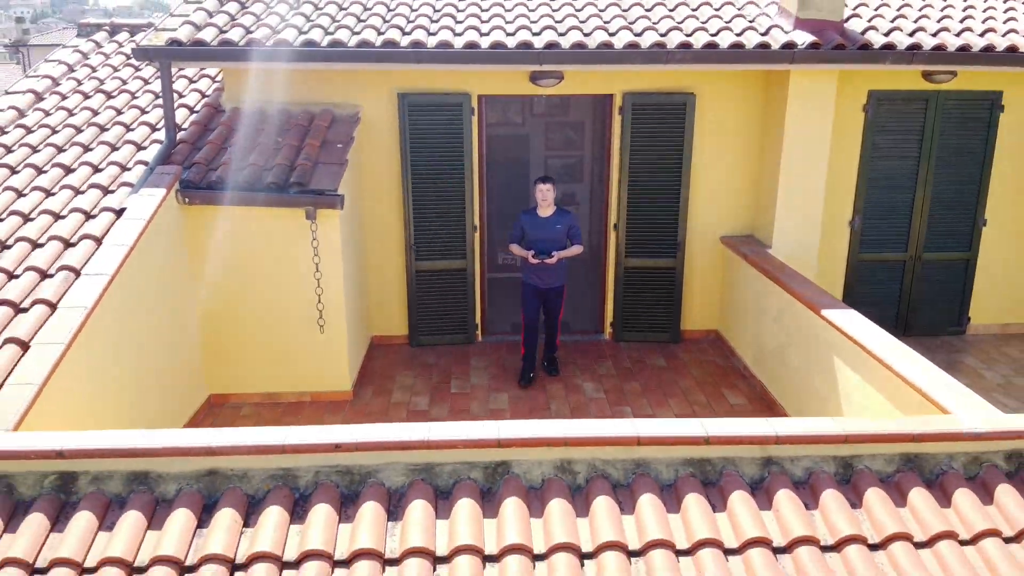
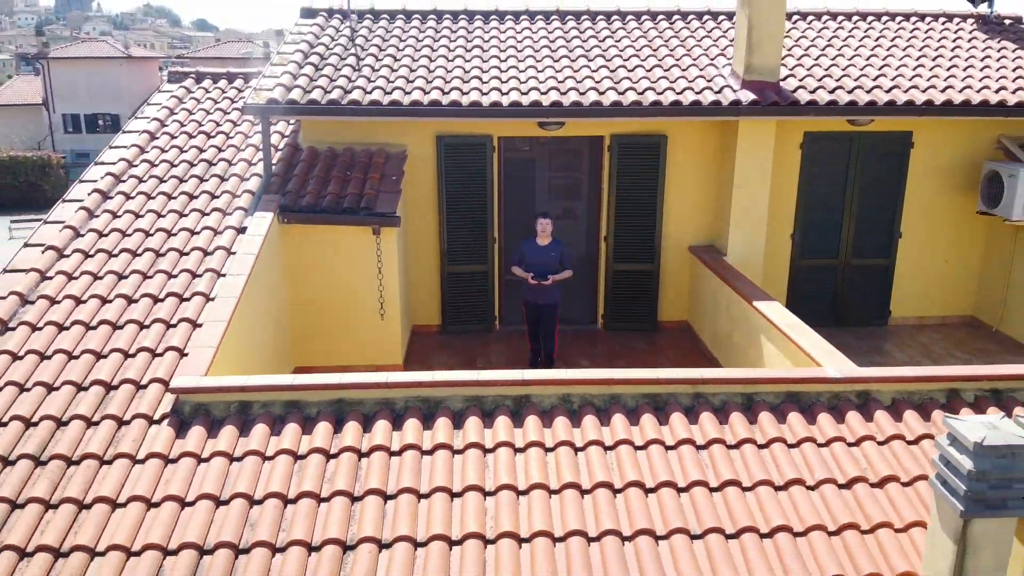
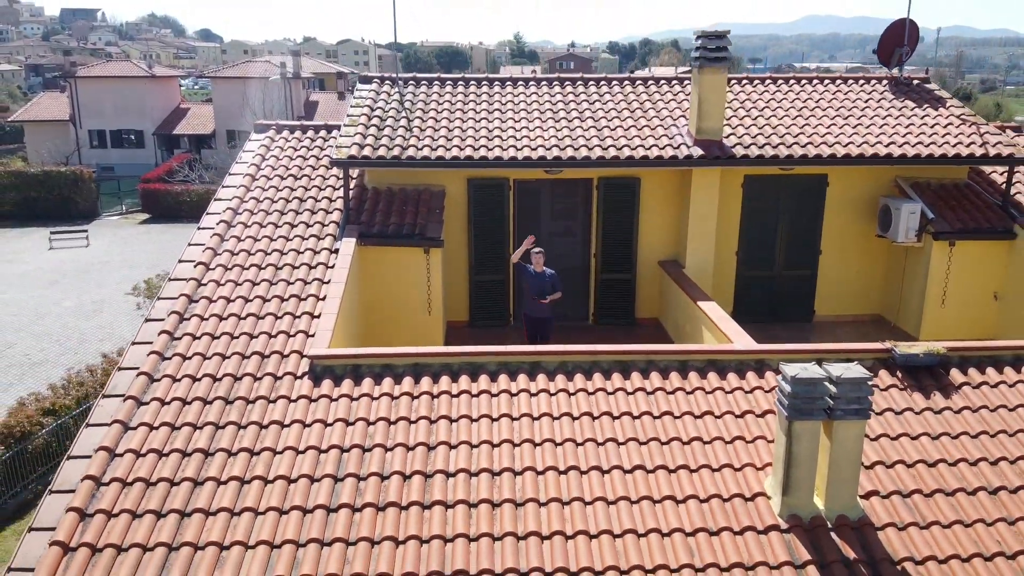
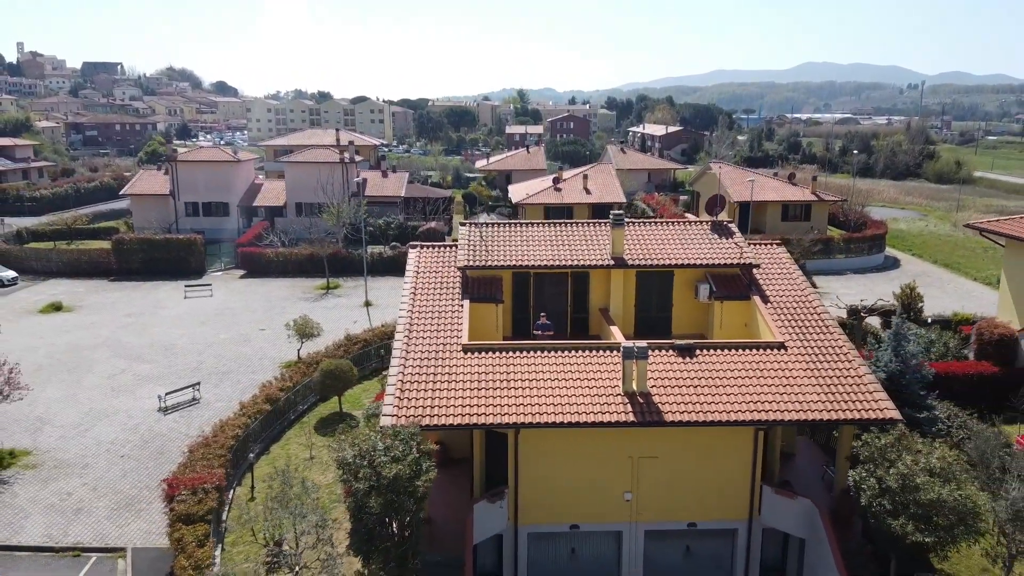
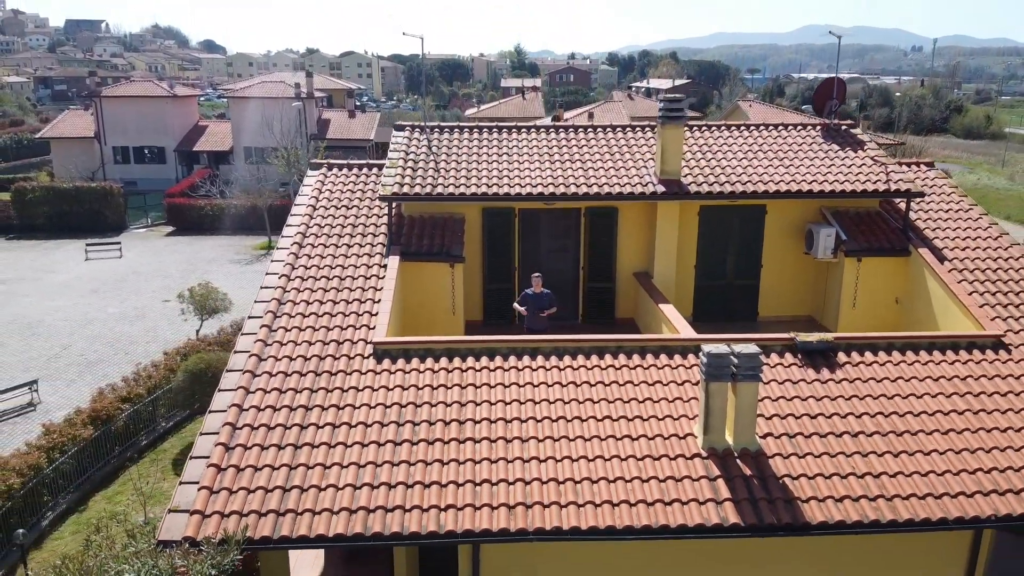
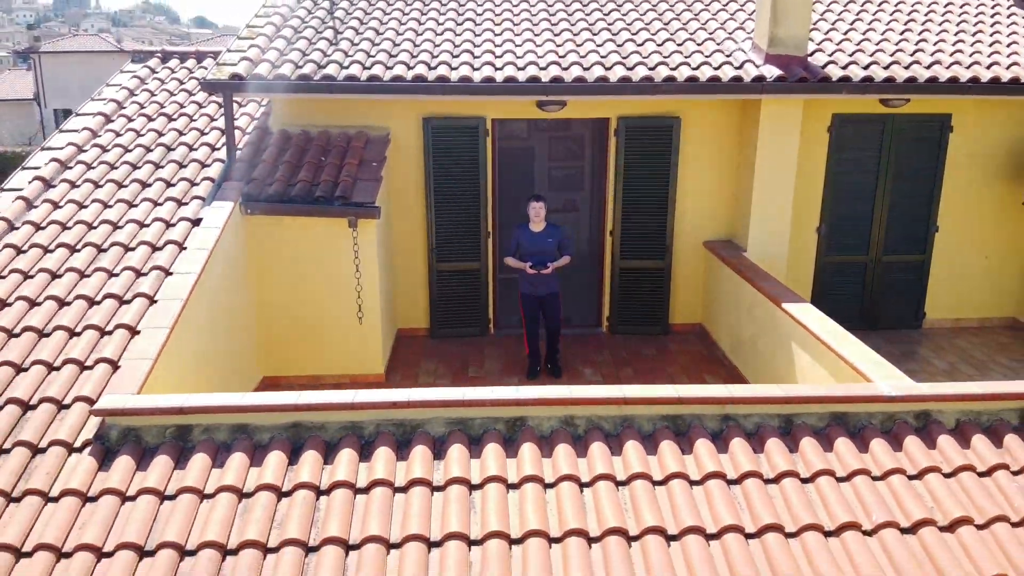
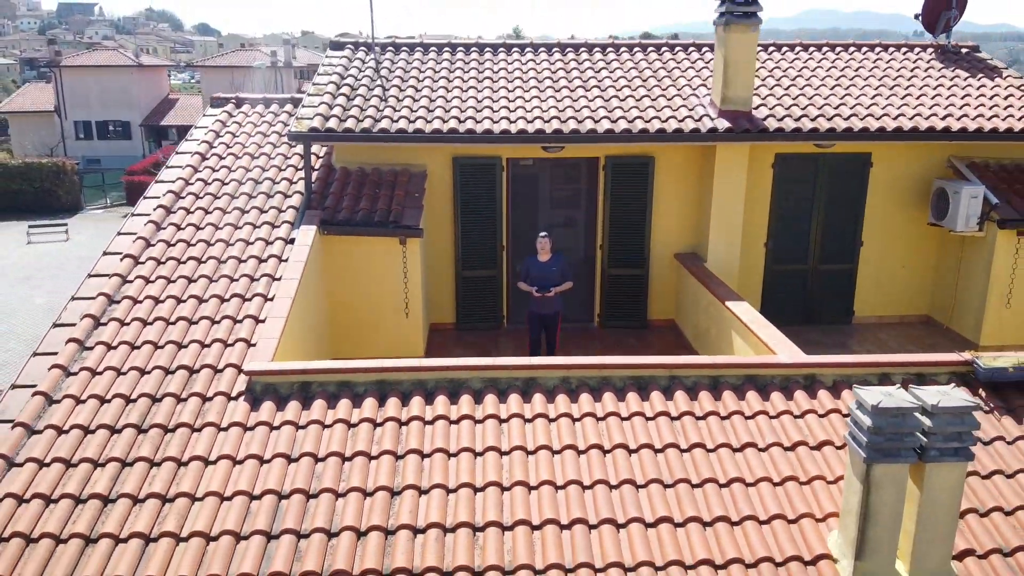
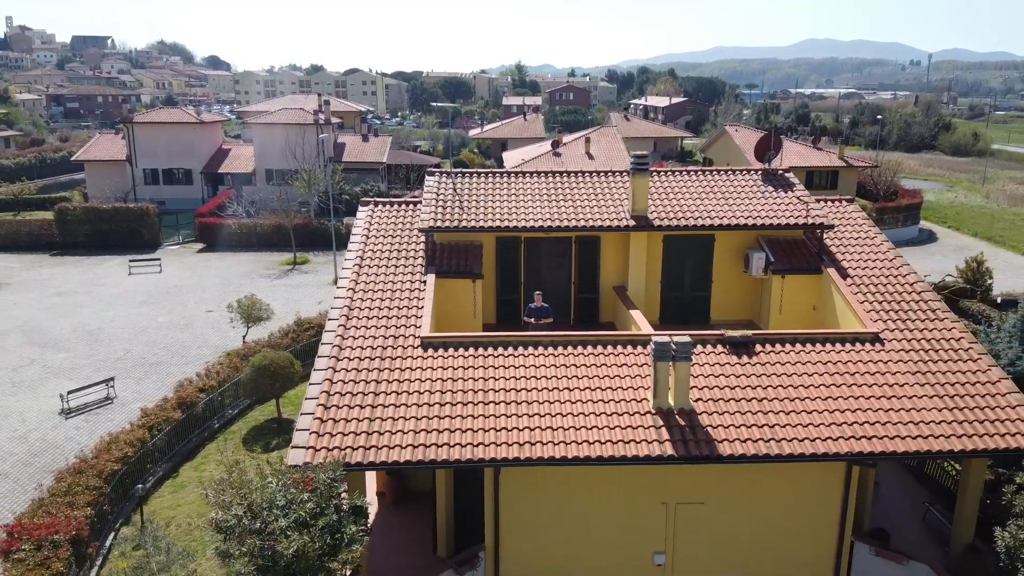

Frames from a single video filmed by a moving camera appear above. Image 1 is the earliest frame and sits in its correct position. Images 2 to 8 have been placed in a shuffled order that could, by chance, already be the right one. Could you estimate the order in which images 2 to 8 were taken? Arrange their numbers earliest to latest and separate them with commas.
6, 2, 7, 3, 5, 8, 4
